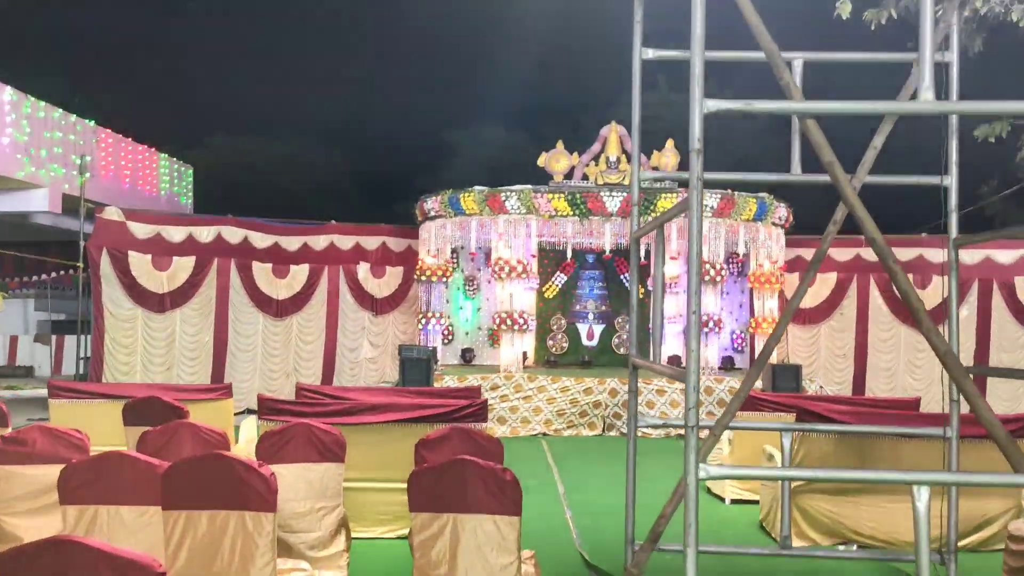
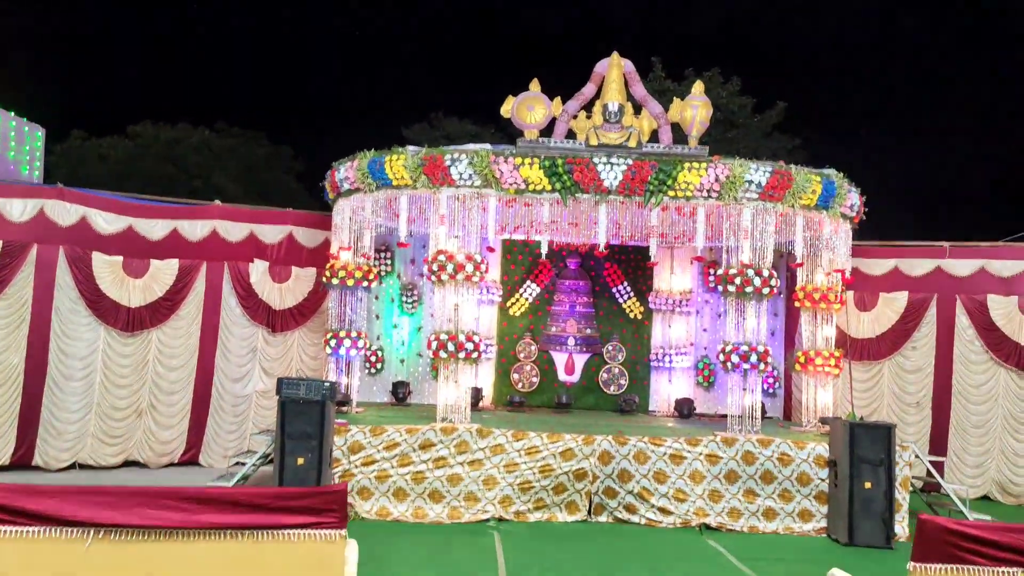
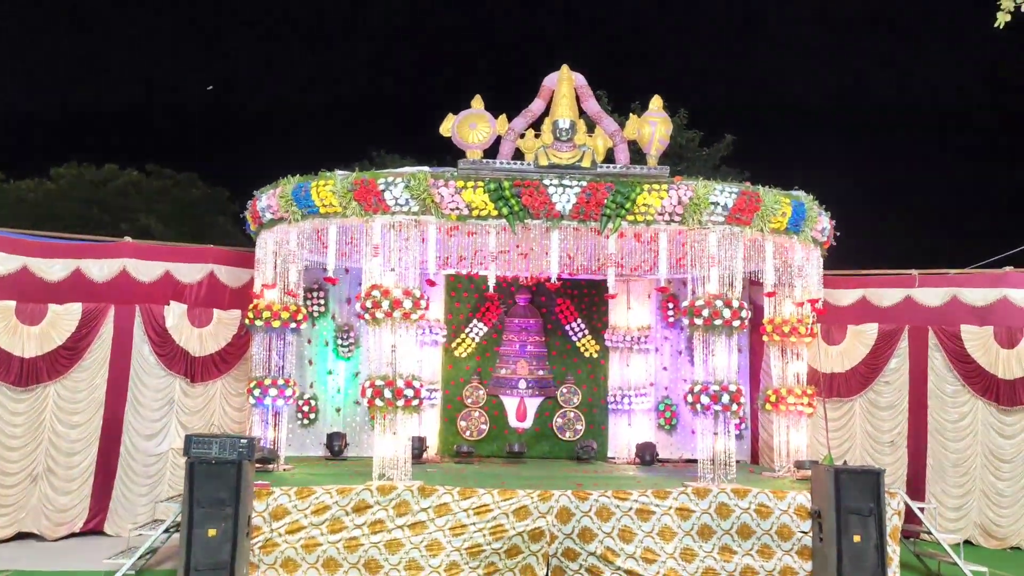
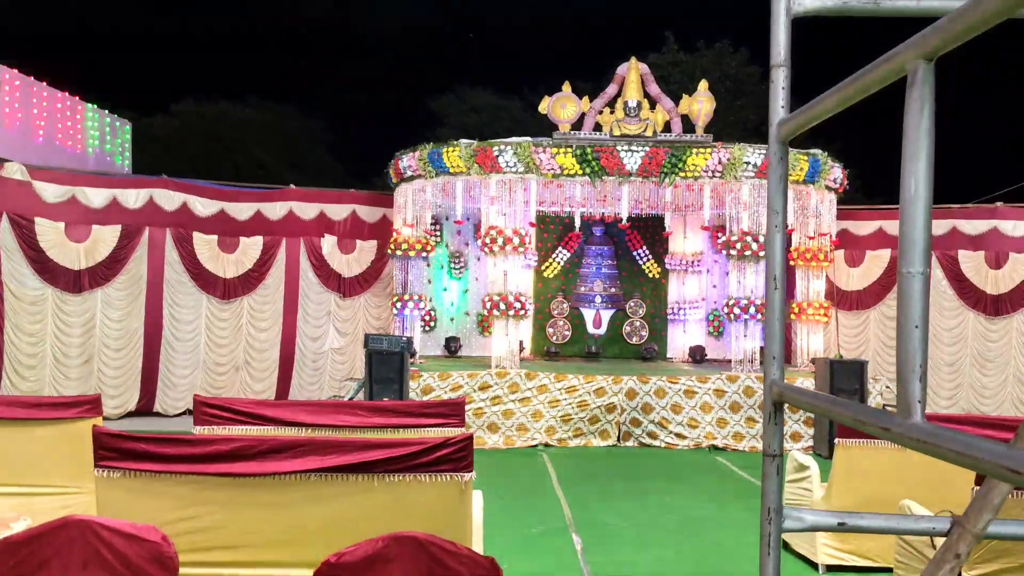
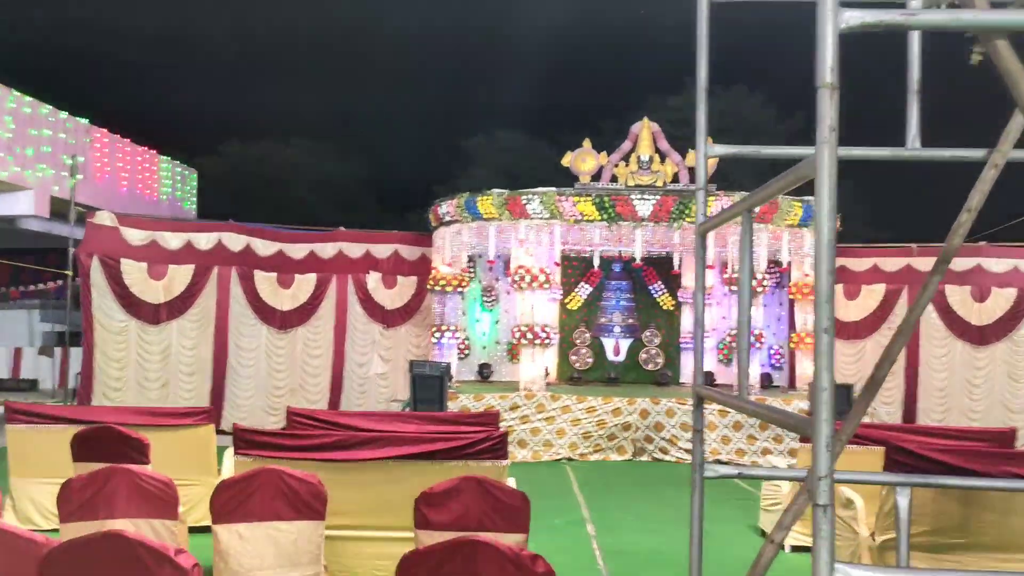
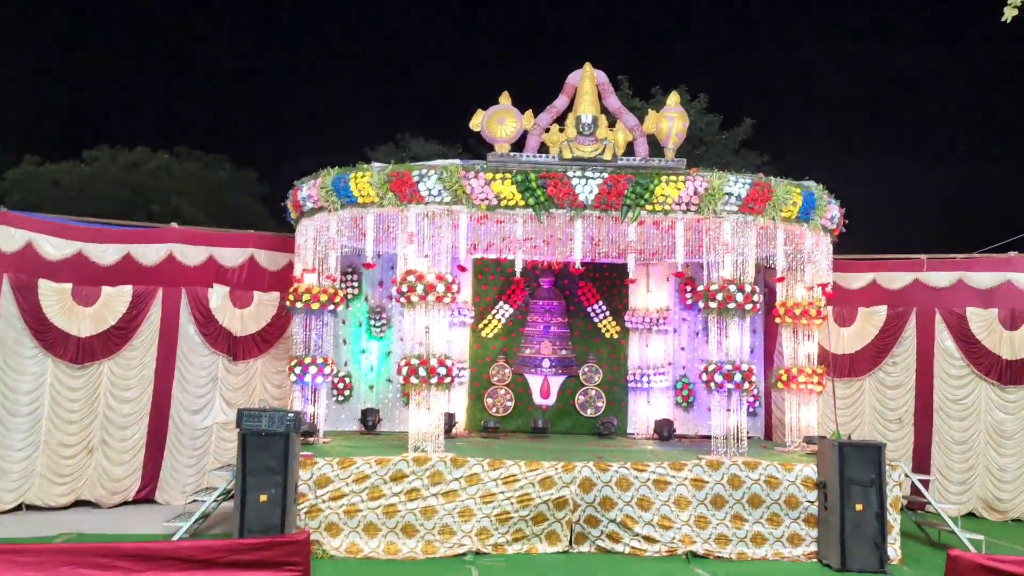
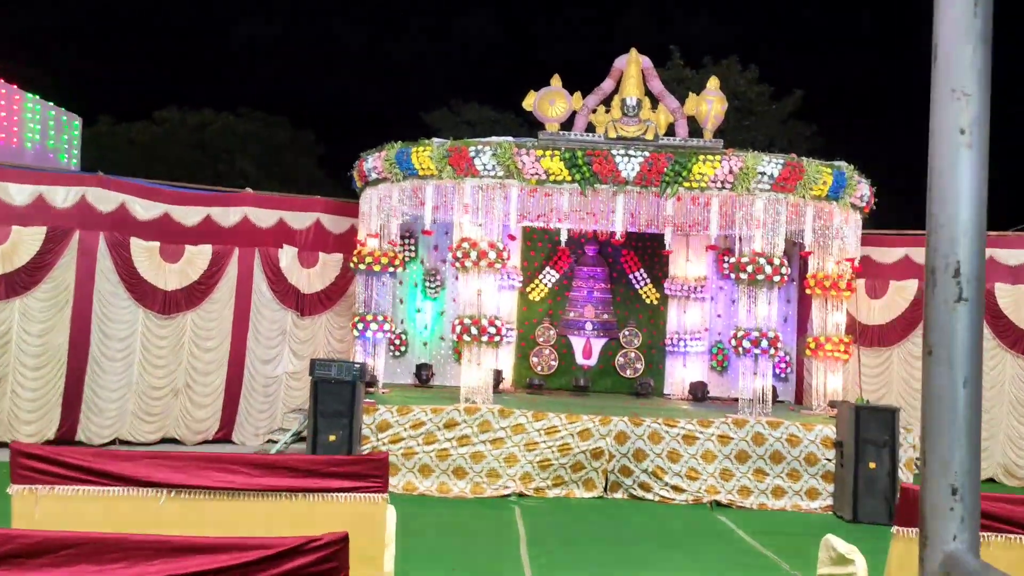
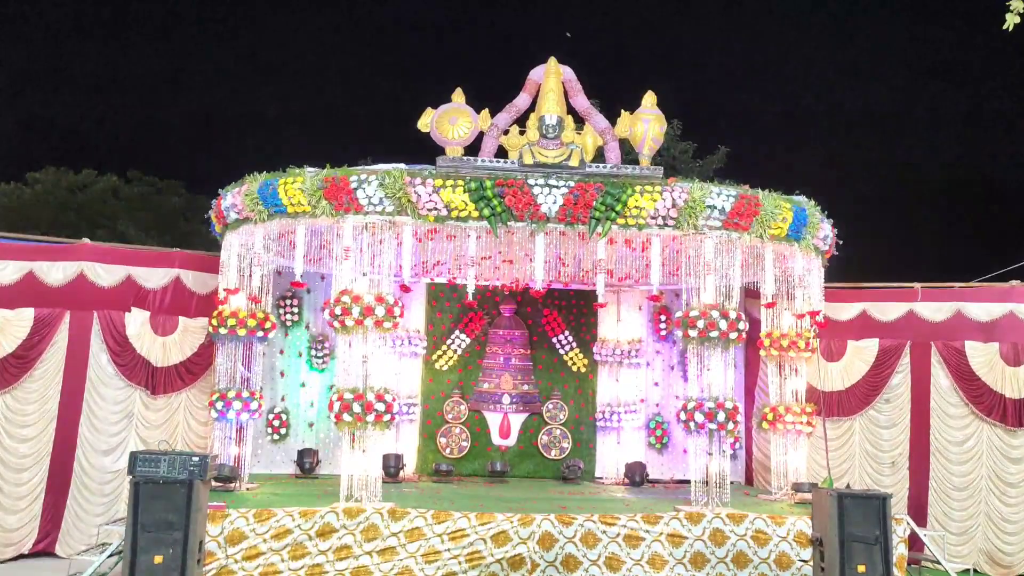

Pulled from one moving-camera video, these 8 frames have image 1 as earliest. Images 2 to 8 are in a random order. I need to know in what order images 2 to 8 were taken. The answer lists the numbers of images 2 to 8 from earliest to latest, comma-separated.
5, 4, 7, 2, 6, 3, 8
